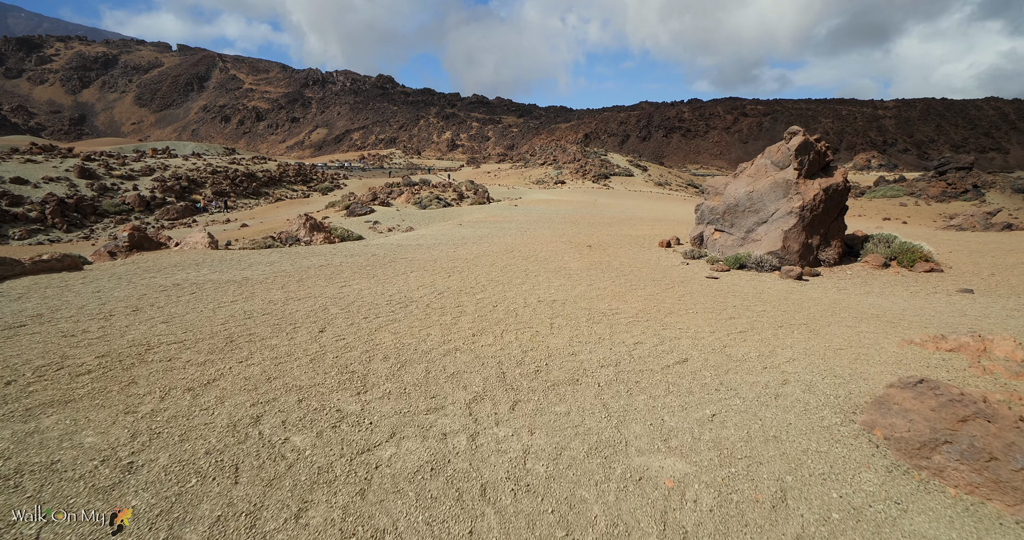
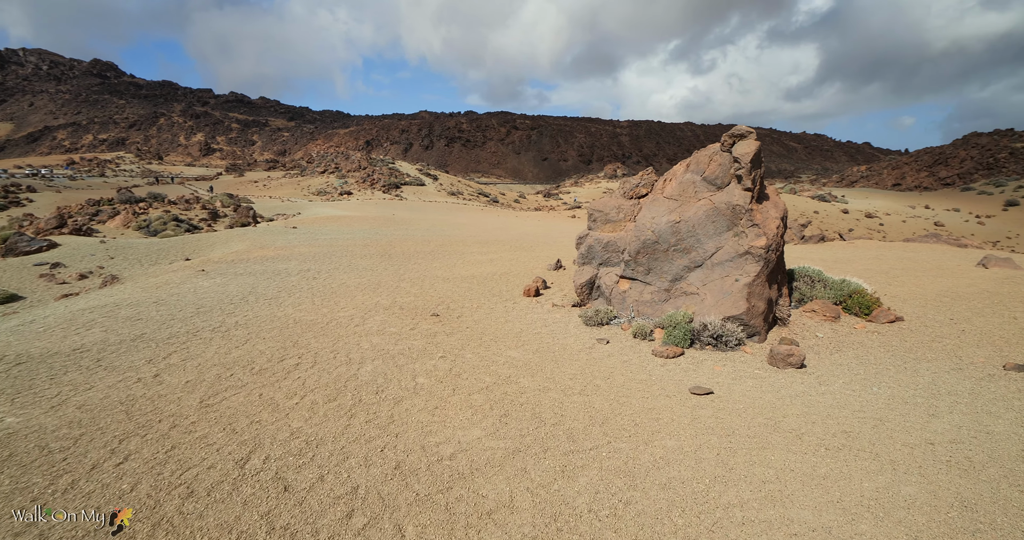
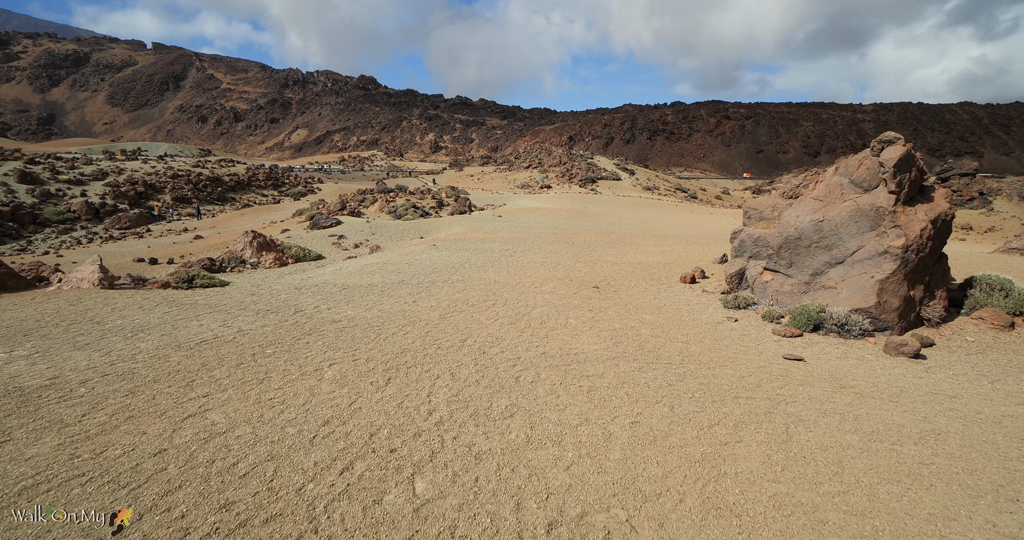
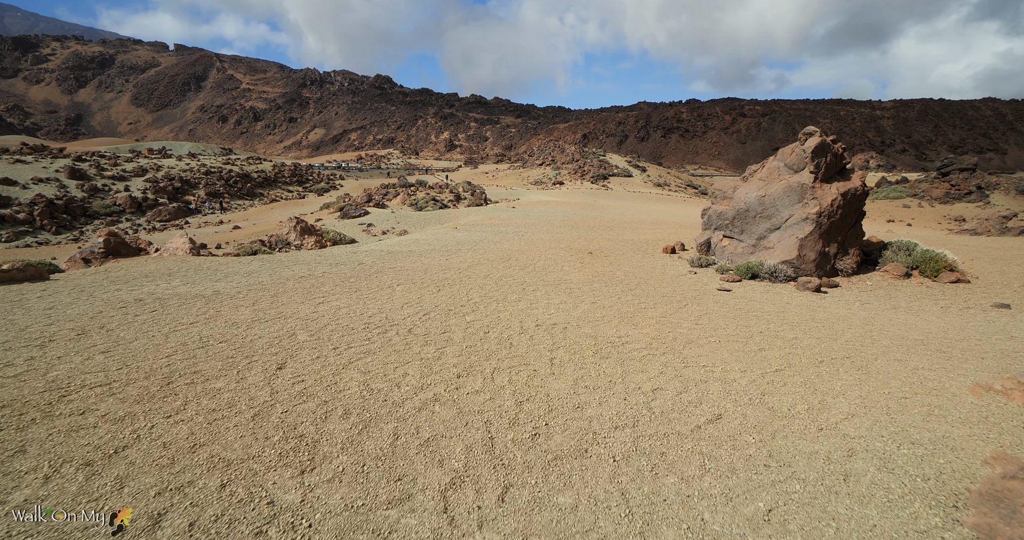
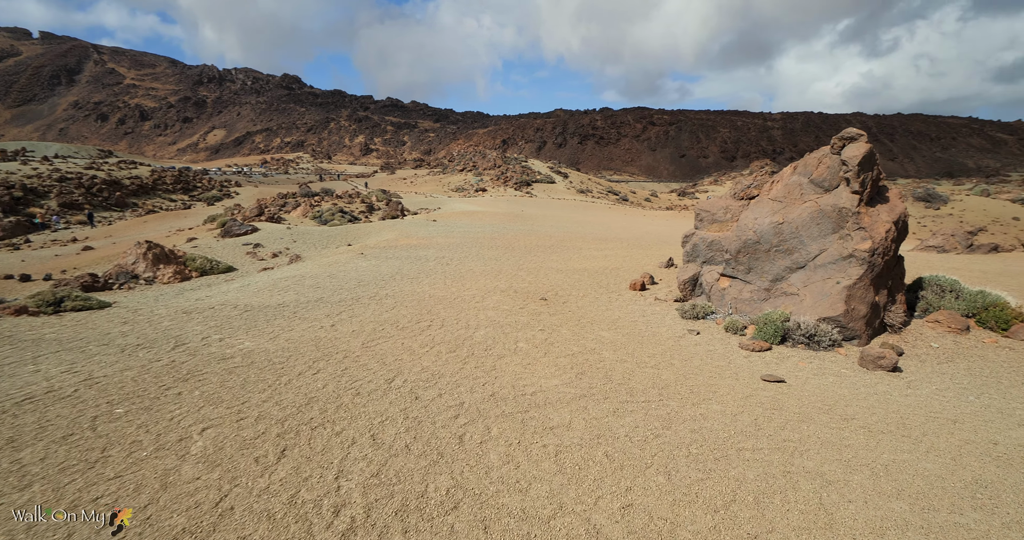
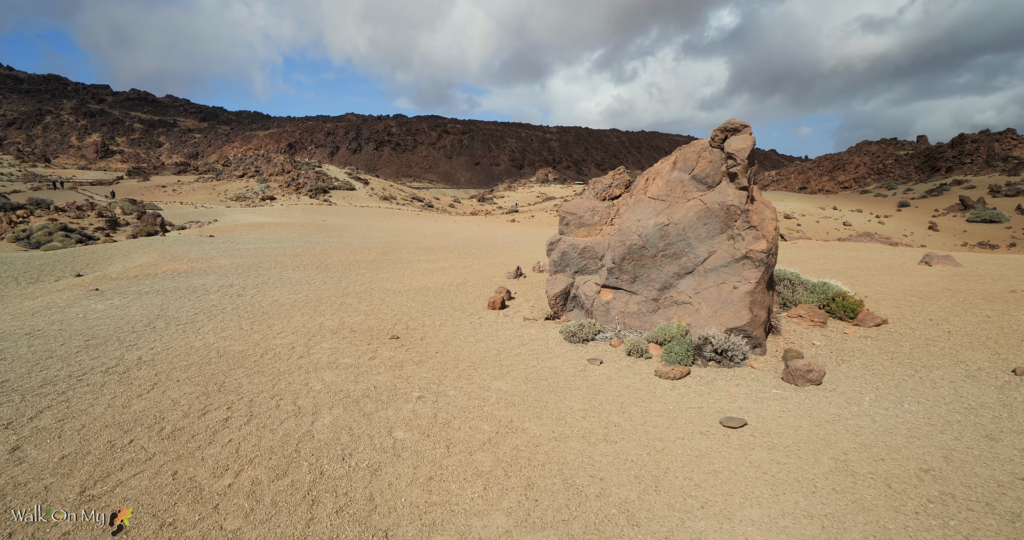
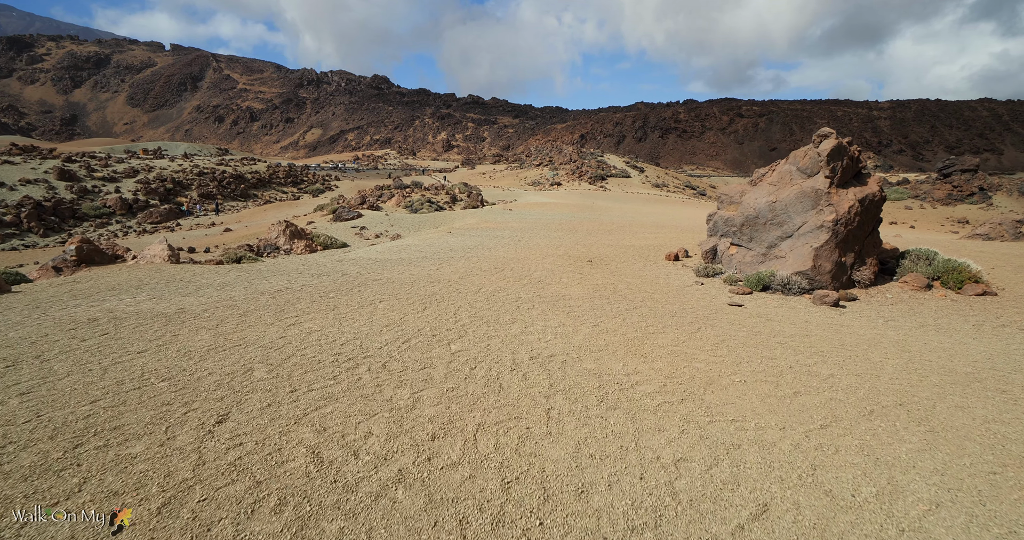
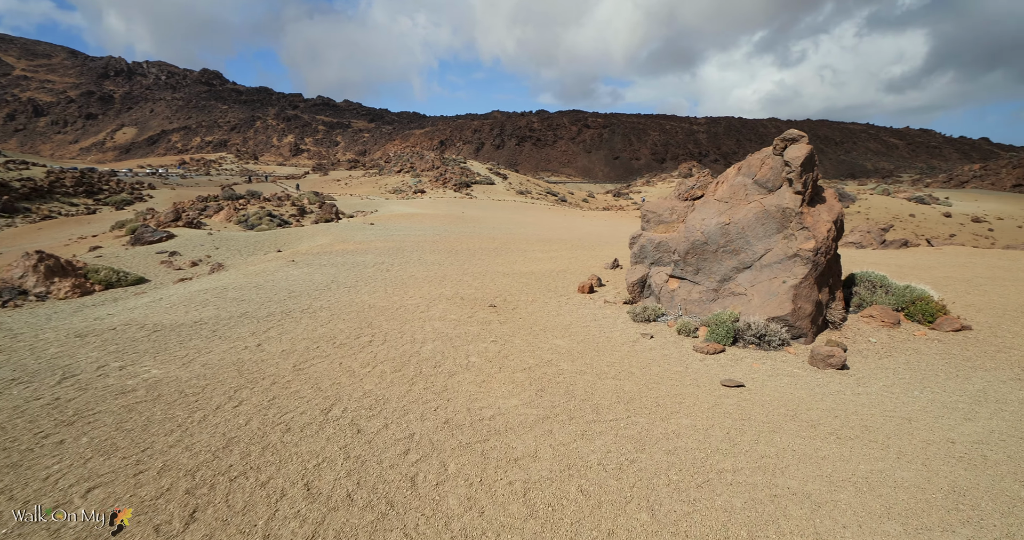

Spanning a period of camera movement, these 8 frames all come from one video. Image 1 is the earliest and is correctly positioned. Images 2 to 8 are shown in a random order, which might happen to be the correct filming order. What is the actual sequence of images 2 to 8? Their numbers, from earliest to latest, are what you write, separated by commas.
4, 7, 3, 5, 8, 2, 6
